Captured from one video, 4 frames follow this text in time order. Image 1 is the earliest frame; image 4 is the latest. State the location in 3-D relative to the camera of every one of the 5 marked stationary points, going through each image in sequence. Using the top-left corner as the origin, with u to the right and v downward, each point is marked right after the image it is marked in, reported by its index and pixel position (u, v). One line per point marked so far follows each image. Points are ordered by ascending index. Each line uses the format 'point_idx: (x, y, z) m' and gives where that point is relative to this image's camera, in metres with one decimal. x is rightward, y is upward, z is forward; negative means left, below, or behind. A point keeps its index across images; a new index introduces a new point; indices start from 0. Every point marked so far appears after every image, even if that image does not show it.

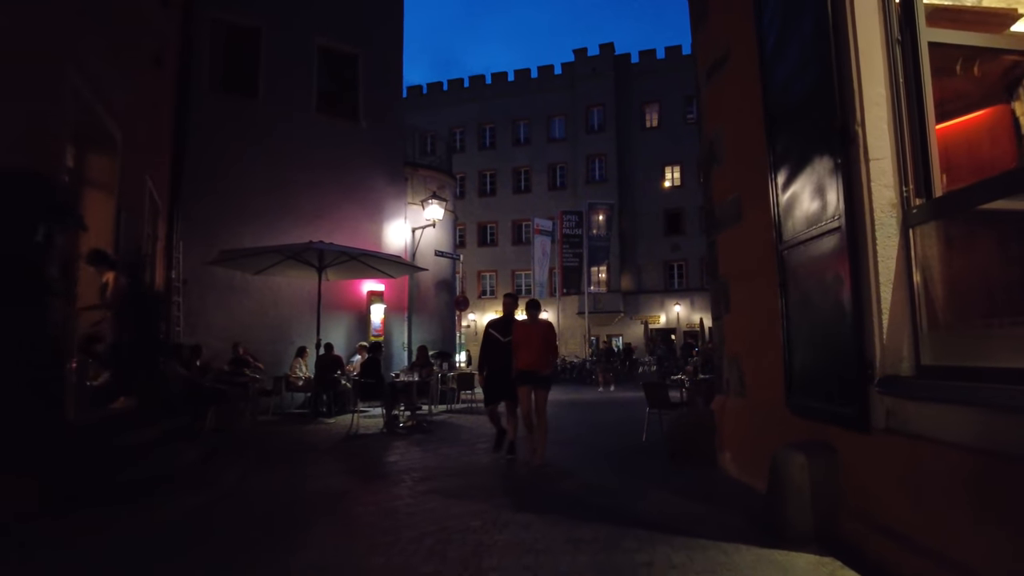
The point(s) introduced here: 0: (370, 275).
0: (-3.2, +0.3, +14.2) m
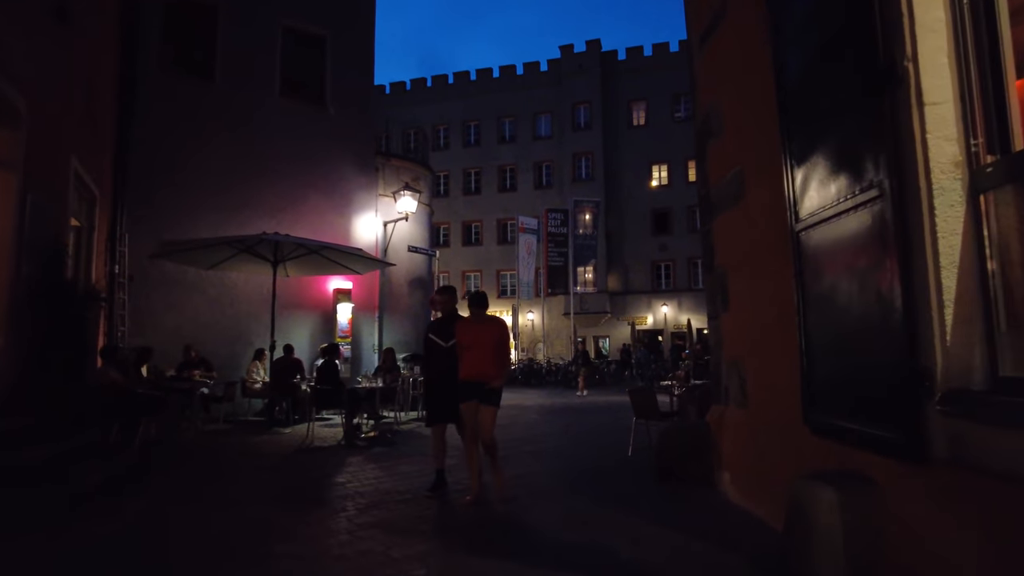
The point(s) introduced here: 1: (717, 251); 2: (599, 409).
0: (-3.7, +0.3, +13.1) m
1: (+2.0, +0.4, +6.3) m
2: (+2.0, -2.8, +14.7) m
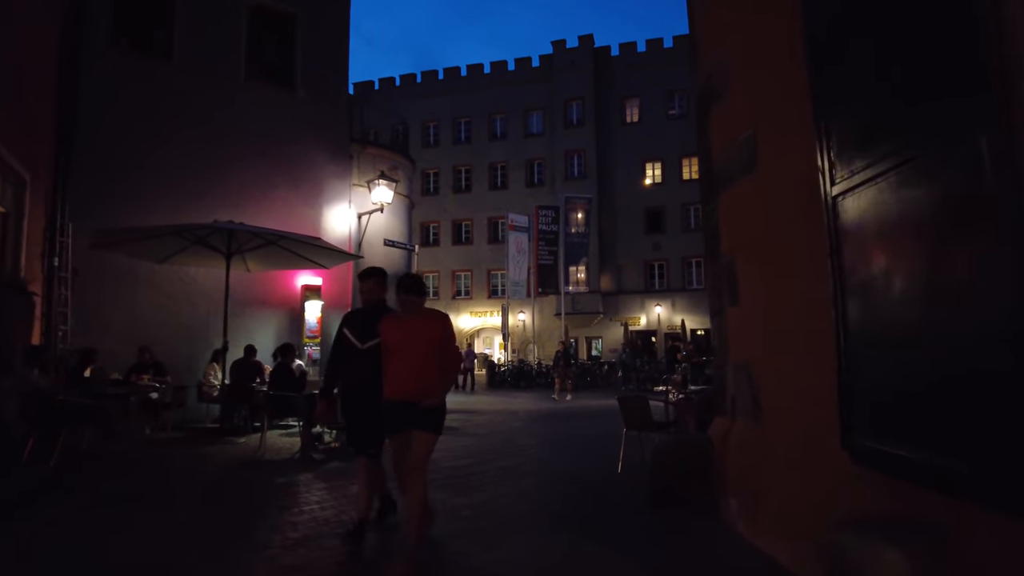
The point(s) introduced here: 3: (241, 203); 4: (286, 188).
0: (-4.0, +0.4, +12.0) m
1: (+1.7, +0.5, +5.3) m
2: (+1.6, -2.7, +13.7) m
3: (-5.7, +1.8, +13.5) m
4: (-5.0, +2.2, +14.2) m
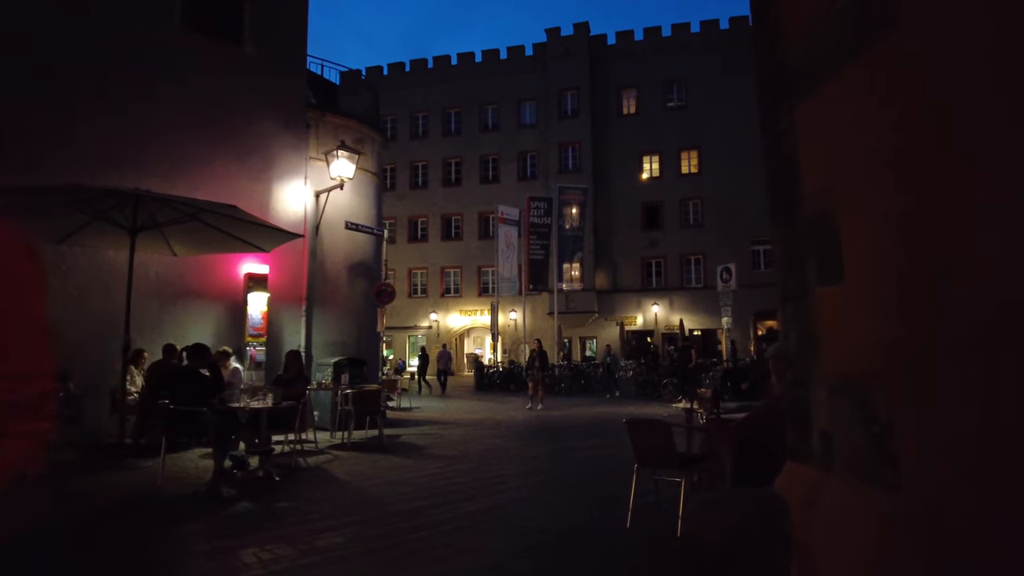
0: (-4.3, +0.6, +9.9) m
1: (+1.5, +0.6, +3.2) m
2: (+1.3, -2.5, +11.6) m
3: (-6.0, +2.0, +11.4) m
4: (-5.3, +2.4, +12.0) m
